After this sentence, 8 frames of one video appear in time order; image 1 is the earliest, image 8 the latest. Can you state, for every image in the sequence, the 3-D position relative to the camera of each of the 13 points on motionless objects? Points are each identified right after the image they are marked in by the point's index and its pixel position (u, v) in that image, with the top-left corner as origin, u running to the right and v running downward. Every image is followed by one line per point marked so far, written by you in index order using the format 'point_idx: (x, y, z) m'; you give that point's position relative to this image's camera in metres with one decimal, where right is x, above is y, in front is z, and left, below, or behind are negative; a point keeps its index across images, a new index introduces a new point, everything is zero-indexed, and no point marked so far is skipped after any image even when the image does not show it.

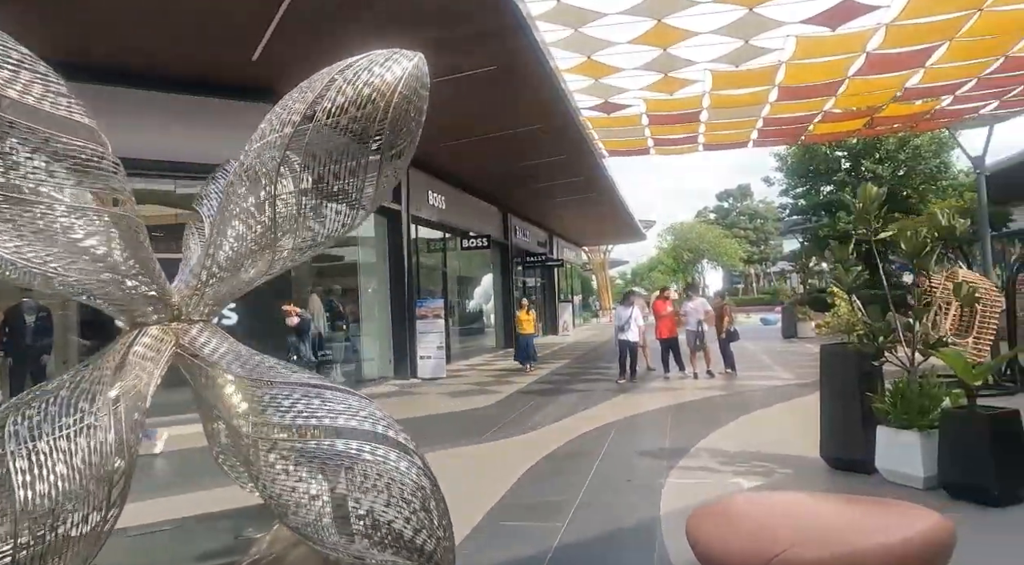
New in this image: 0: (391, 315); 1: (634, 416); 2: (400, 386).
0: (-2.2, -0.6, +13.3) m
1: (+1.4, -1.5, +8.6) m
2: (-1.9, -1.7, +12.3) m
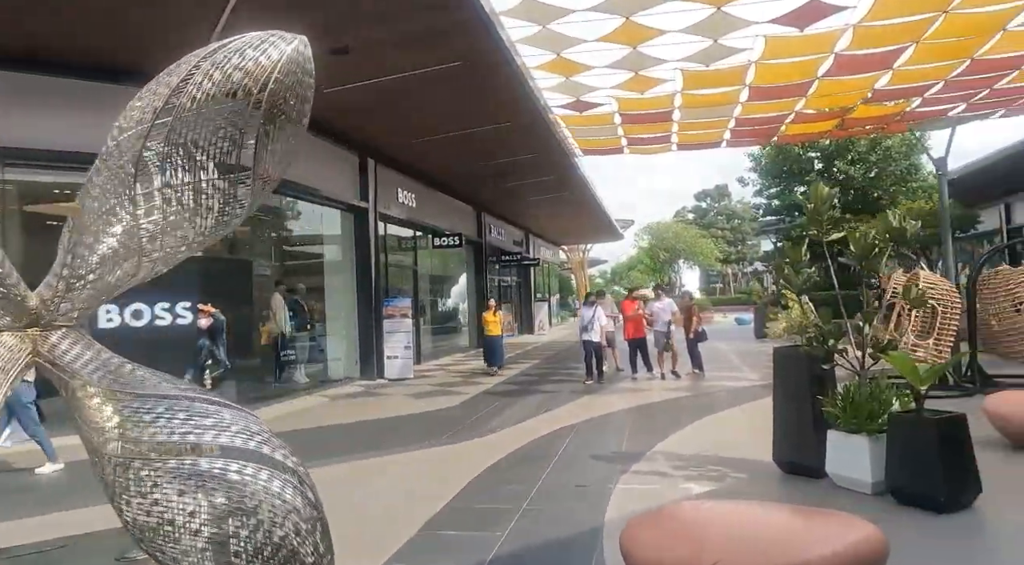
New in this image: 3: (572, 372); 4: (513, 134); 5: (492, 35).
0: (-2.8, -0.6, +13.2) m
1: (+1.0, -1.5, +8.5) m
2: (-2.4, -1.7, +12.1) m
3: (+1.1, -1.7, +13.9) m
4: (0.0, +2.8, +13.8) m
5: (-0.2, +2.9, +8.5) m
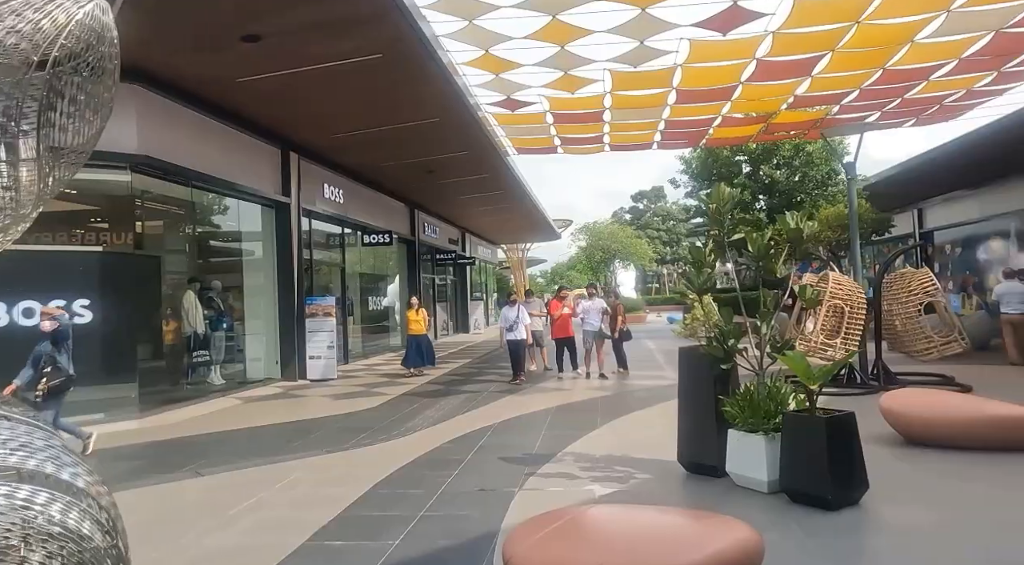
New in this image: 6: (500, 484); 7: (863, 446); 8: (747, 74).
0: (-4.1, -0.5, +12.8) m
1: (0.0, -1.5, +8.4) m
2: (-3.6, -1.7, +11.8) m
3: (-0.3, -1.7, +13.8) m
4: (-1.3, +2.8, +13.6) m
5: (-1.1, +2.9, +8.3) m
6: (-0.1, -1.4, +5.2) m
7: (+3.0, -1.4, +6.3) m
8: (+4.6, +4.1, +14.5) m
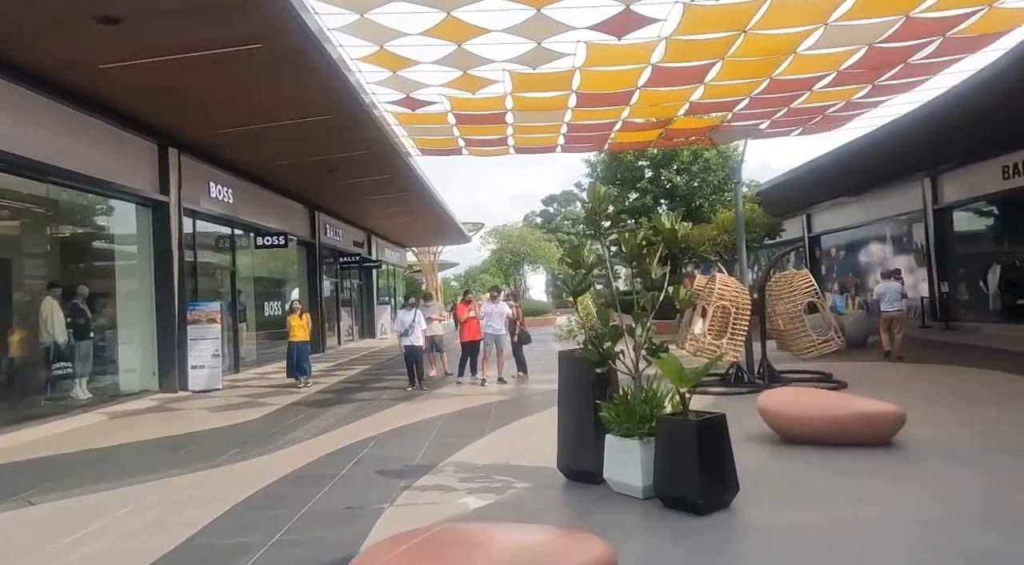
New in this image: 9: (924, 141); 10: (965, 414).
0: (-5.8, -0.6, +11.9) m
1: (-1.2, -1.6, +8.1) m
2: (-5.2, -1.8, +11.0) m
3: (-2.1, -1.8, +13.4) m
4: (-3.2, +2.8, +13.2) m
5: (-2.4, +2.8, +7.8) m
6: (-0.9, -1.4, +4.9) m
7: (+2.0, -1.4, +6.3) m
8: (+2.6, +4.0, +14.6) m
9: (+10.2, +3.5, +18.2) m
10: (+4.9, -1.4, +8.0) m
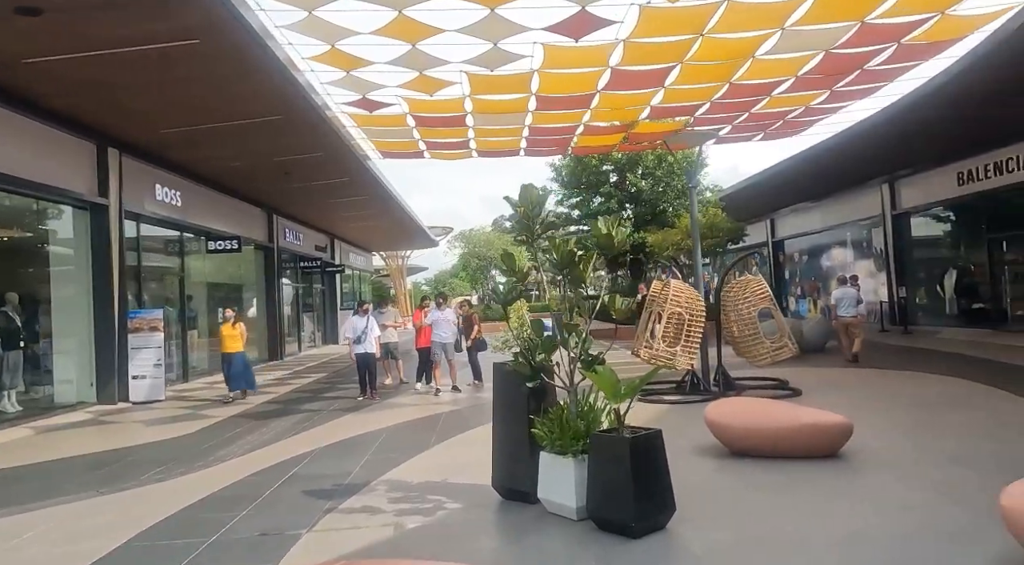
0: (-6.5, -0.7, +11.4) m
1: (-1.7, -1.6, +7.7) m
2: (-5.9, -1.9, +10.5) m
3: (-2.9, -1.9, +13.0) m
4: (-3.9, +2.7, +12.8) m
5: (-2.9, +2.8, +7.5) m
6: (-1.4, -1.5, +4.6) m
7: (+1.5, -1.5, +6.1) m
8: (+1.8, +3.9, +14.5) m
9: (+9.2, +3.4, +18.3) m
10: (+4.3, -1.5, +7.9) m
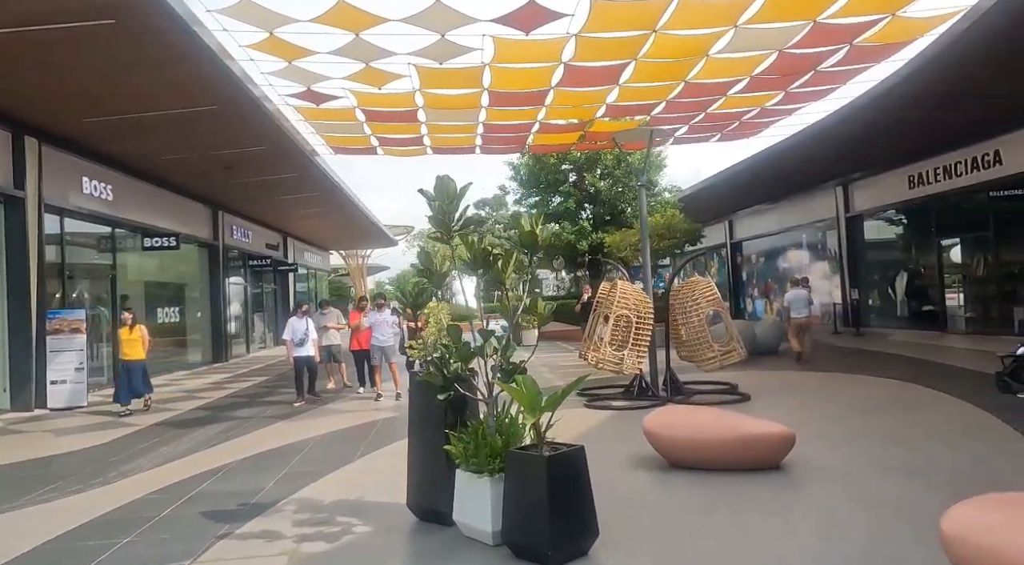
0: (-7.3, -0.7, +10.7) m
1: (-2.4, -1.6, +7.3) m
2: (-6.7, -1.8, +9.8) m
3: (-3.8, -1.9, +12.5) m
4: (-4.8, +2.7, +12.2) m
5: (-3.5, +2.8, +7.0) m
6: (-1.9, -1.5, +4.1) m
7: (+0.9, -1.5, +5.7) m
8: (+0.8, +3.9, +14.2) m
9: (+8.0, +3.3, +18.3) m
10: (+3.7, -1.5, +7.7) m
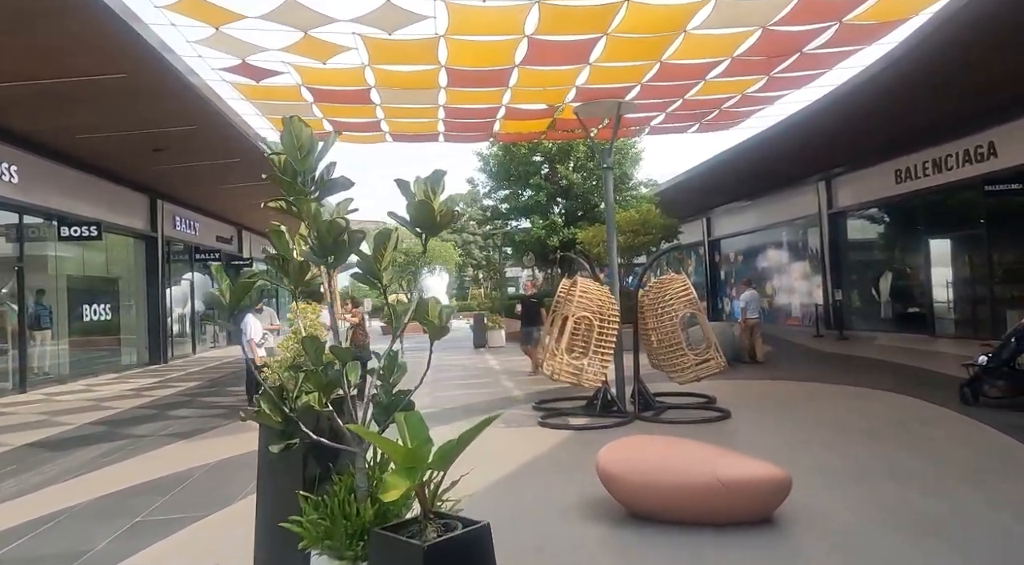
0: (-7.9, -0.6, +9.2) m
1: (-2.9, -1.6, +5.9) m
2: (-7.3, -1.7, +8.3) m
3: (-4.5, -1.8, +11.0) m
4: (-5.4, +2.8, +10.7) m
5: (-4.0, +2.8, +5.5) m
6: (-2.3, -1.5, +2.7) m
7: (+0.4, -1.5, +4.4) m
8: (+0.1, +4.0, +12.8) m
9: (+7.2, +3.3, +17.2) m
10: (+3.1, -1.5, +6.5) m
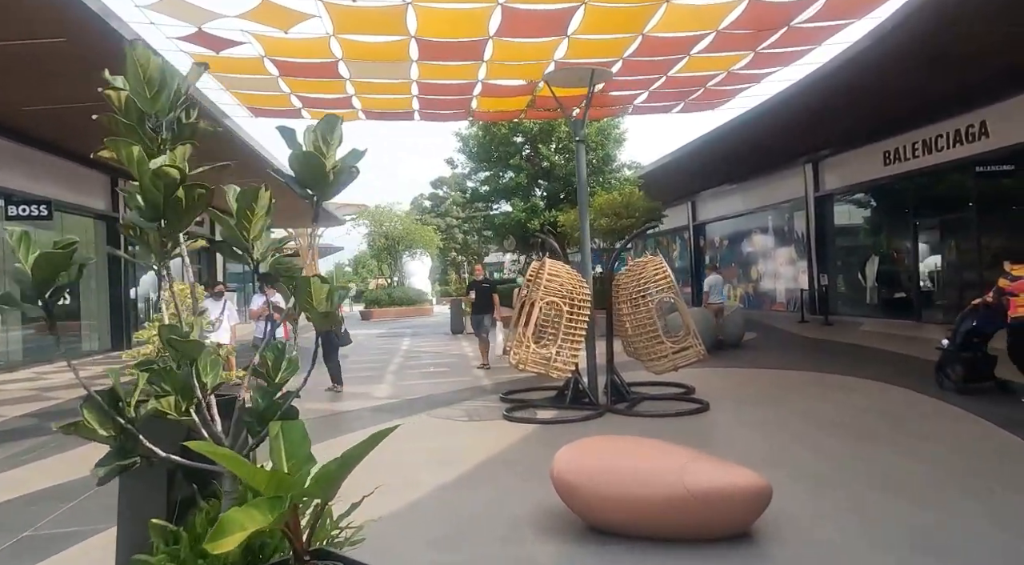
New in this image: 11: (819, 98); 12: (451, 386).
0: (-8.3, -0.4, +8.4) m
1: (-3.3, -1.4, +5.2) m
2: (-7.7, -1.5, +7.6) m
3: (-4.9, -1.5, +10.4) m
4: (-5.9, +3.0, +9.9) m
5: (-4.4, +3.0, +4.8) m
6: (-2.6, -1.4, +2.1) m
7: (+0.1, -1.4, +3.9) m
8: (-0.3, +4.2, +12.2) m
9: (+6.7, +3.7, +16.7) m
10: (+2.8, -1.4, +5.9) m
11: (+6.3, +3.7, +15.0) m
12: (-0.8, -1.4, +10.0) m
